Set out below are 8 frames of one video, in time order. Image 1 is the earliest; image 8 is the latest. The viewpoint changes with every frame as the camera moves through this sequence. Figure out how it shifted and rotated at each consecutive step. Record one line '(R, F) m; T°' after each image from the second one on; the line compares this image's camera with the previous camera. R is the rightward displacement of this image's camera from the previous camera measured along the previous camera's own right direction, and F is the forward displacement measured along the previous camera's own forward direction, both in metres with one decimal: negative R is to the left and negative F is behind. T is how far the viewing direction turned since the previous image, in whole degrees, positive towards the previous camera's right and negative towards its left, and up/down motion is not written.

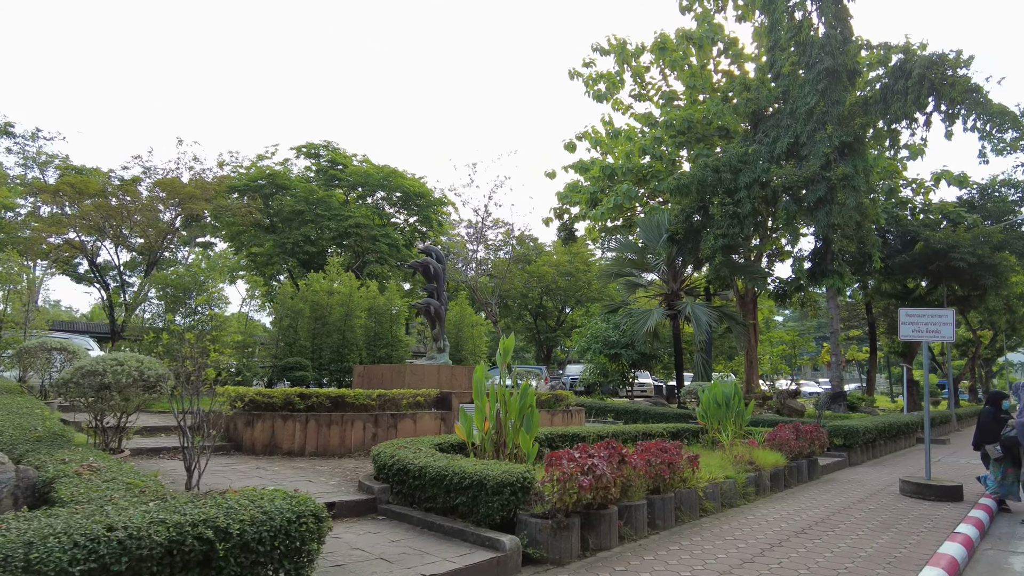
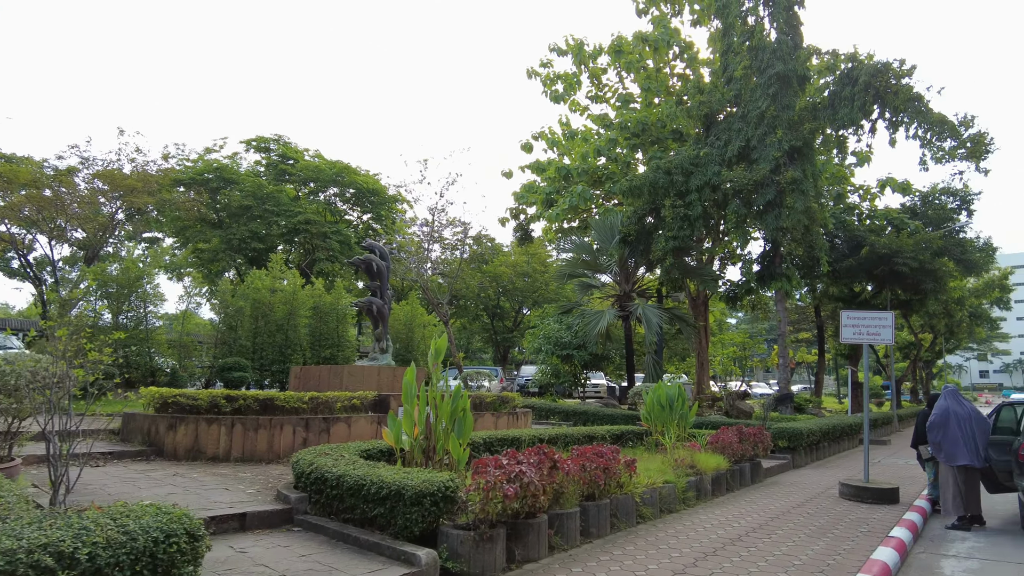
(+0.2, +0.2) m; +3°
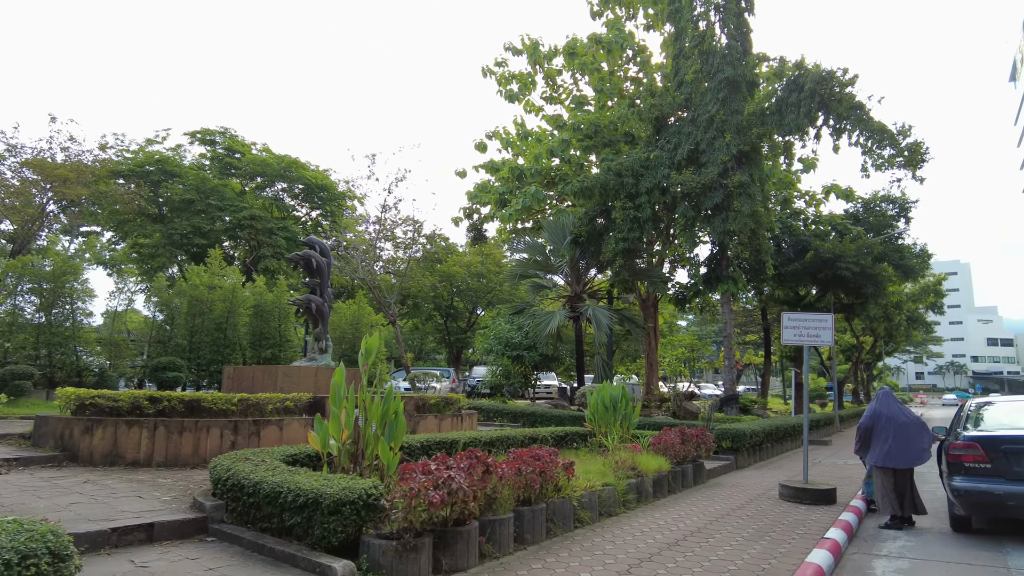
(+0.2, +0.2) m; +4°
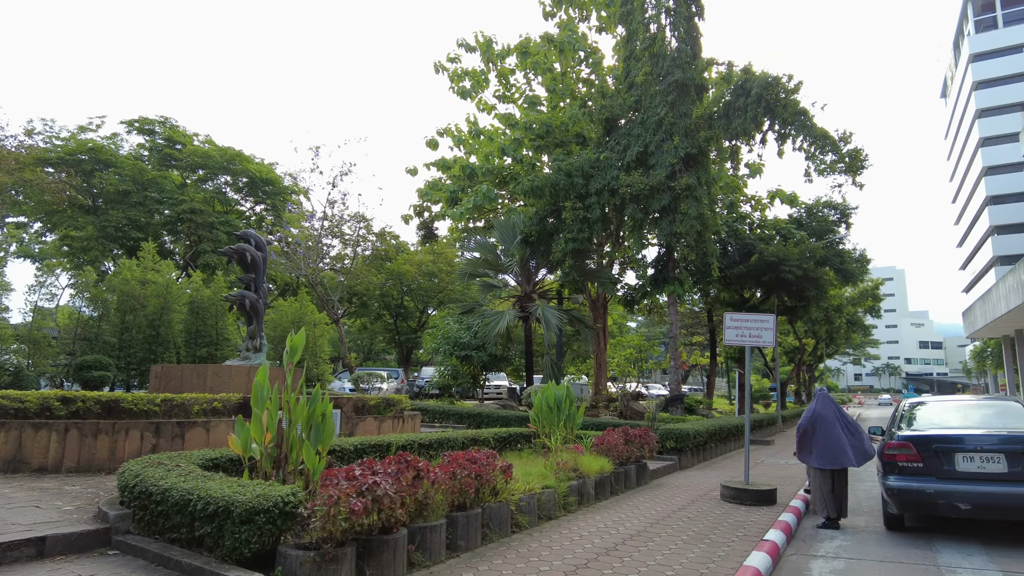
(+0.1, +0.2) m; +4°
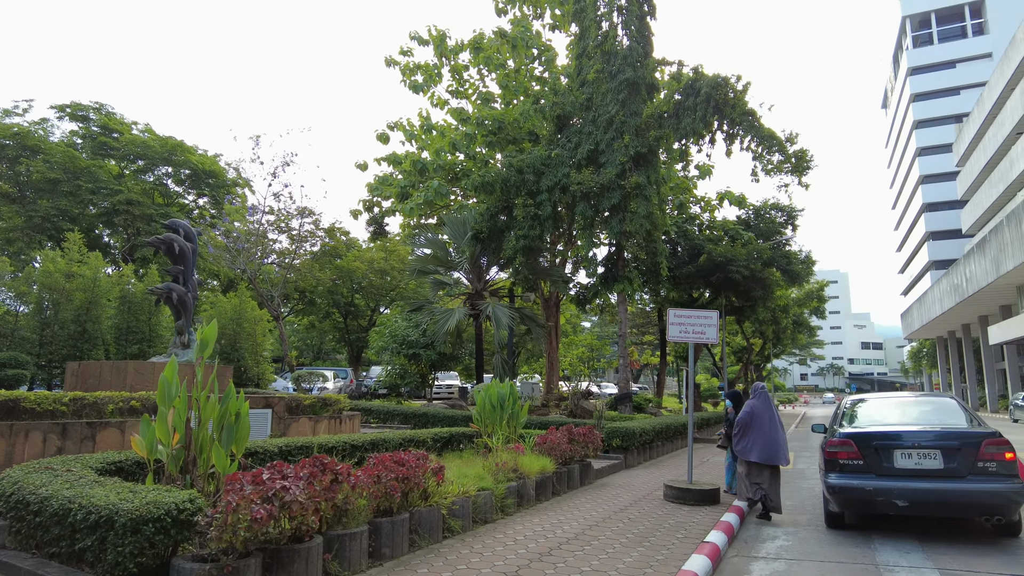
(+0.2, +0.2) m; +4°
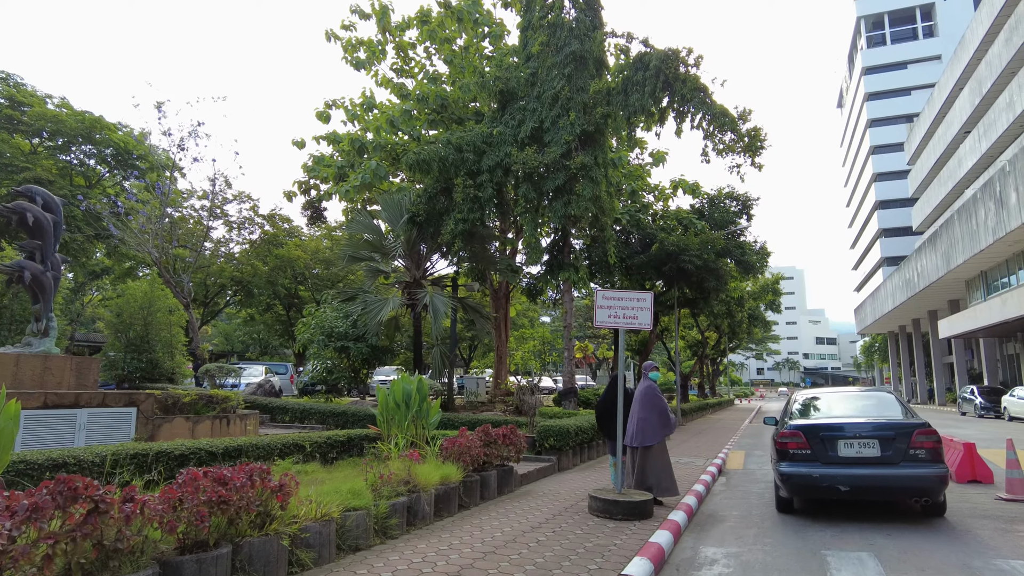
(+0.5, +1.0) m; +3°
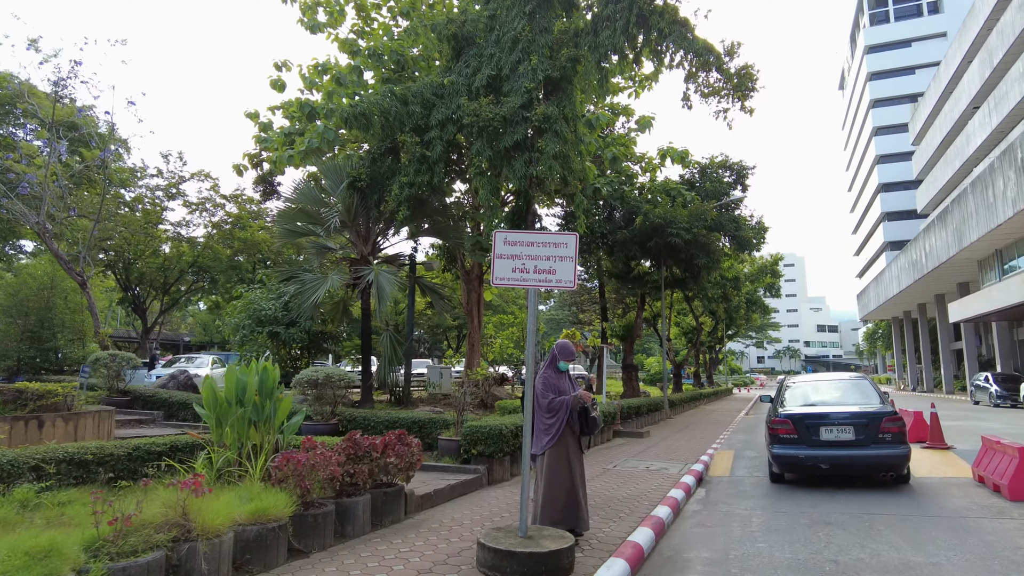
(+0.8, +1.8) m; 0°
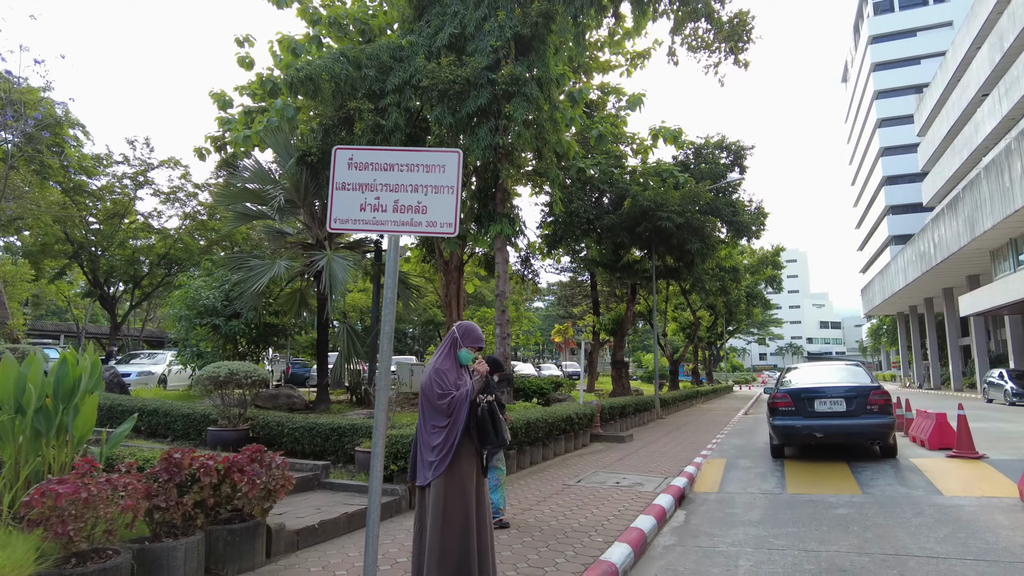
(+0.6, +1.3) m; 0°
